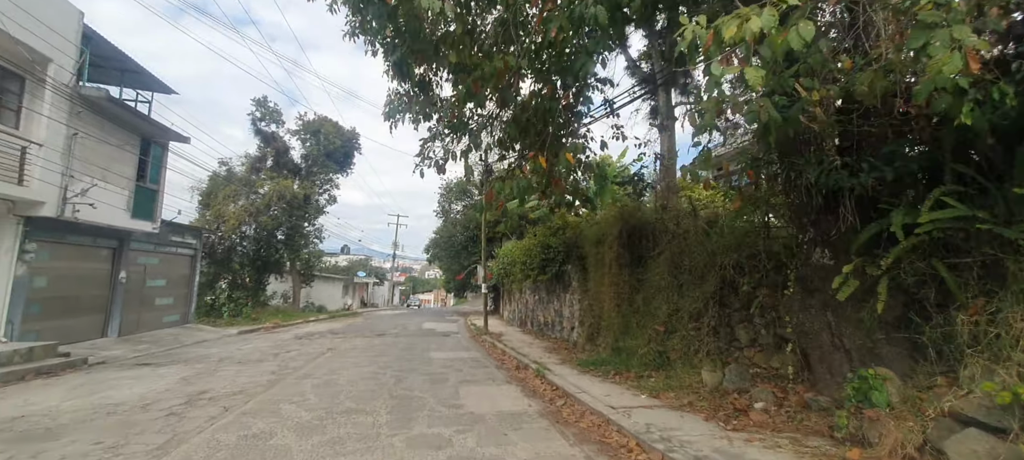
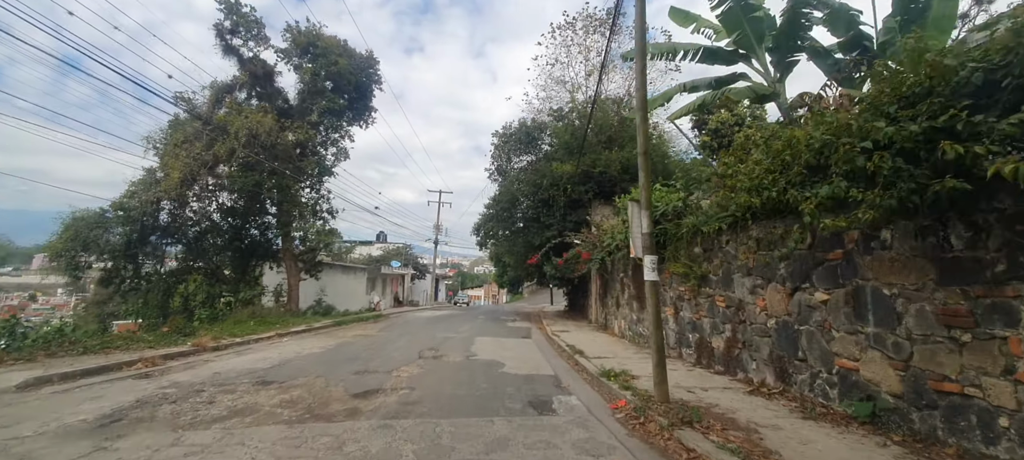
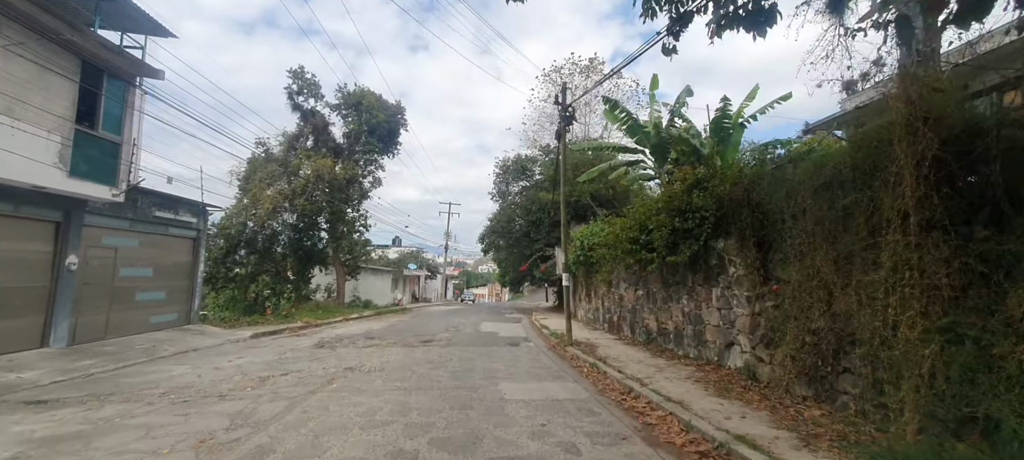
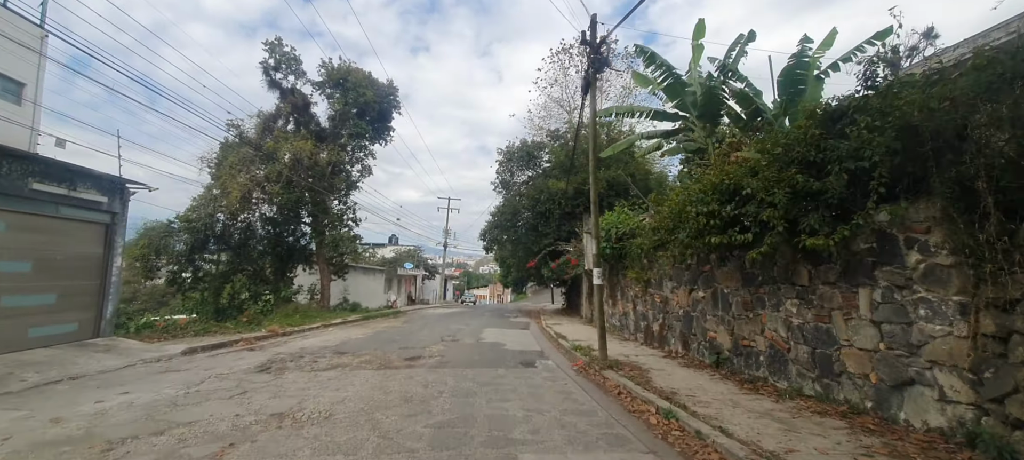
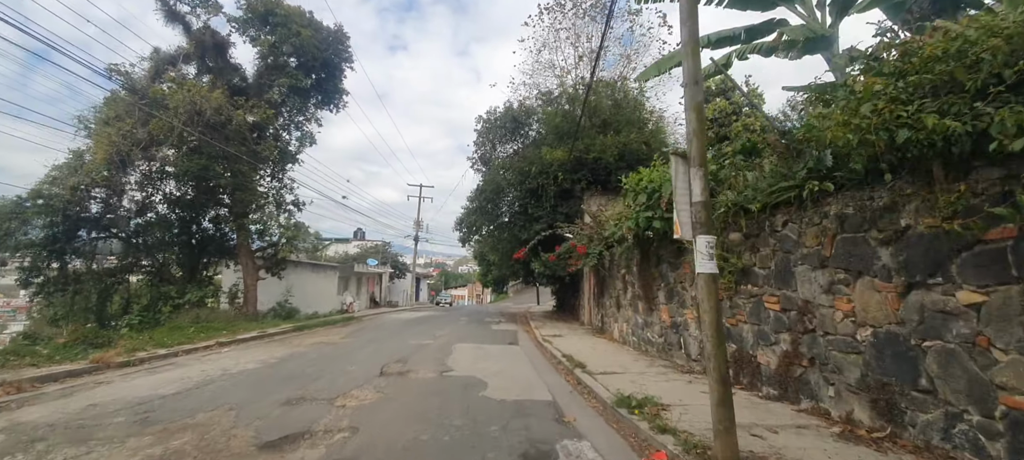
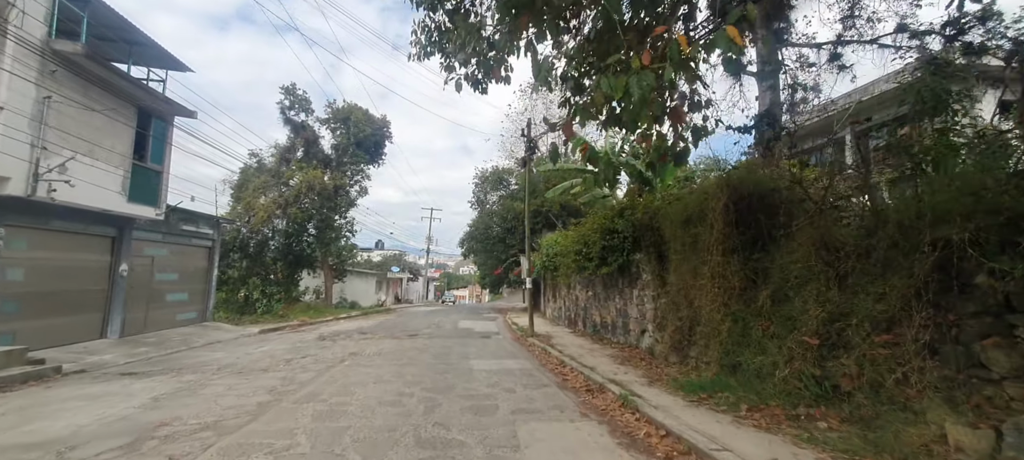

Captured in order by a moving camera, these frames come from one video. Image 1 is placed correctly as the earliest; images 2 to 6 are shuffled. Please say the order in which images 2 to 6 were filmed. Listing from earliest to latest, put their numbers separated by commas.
6, 3, 4, 2, 5
